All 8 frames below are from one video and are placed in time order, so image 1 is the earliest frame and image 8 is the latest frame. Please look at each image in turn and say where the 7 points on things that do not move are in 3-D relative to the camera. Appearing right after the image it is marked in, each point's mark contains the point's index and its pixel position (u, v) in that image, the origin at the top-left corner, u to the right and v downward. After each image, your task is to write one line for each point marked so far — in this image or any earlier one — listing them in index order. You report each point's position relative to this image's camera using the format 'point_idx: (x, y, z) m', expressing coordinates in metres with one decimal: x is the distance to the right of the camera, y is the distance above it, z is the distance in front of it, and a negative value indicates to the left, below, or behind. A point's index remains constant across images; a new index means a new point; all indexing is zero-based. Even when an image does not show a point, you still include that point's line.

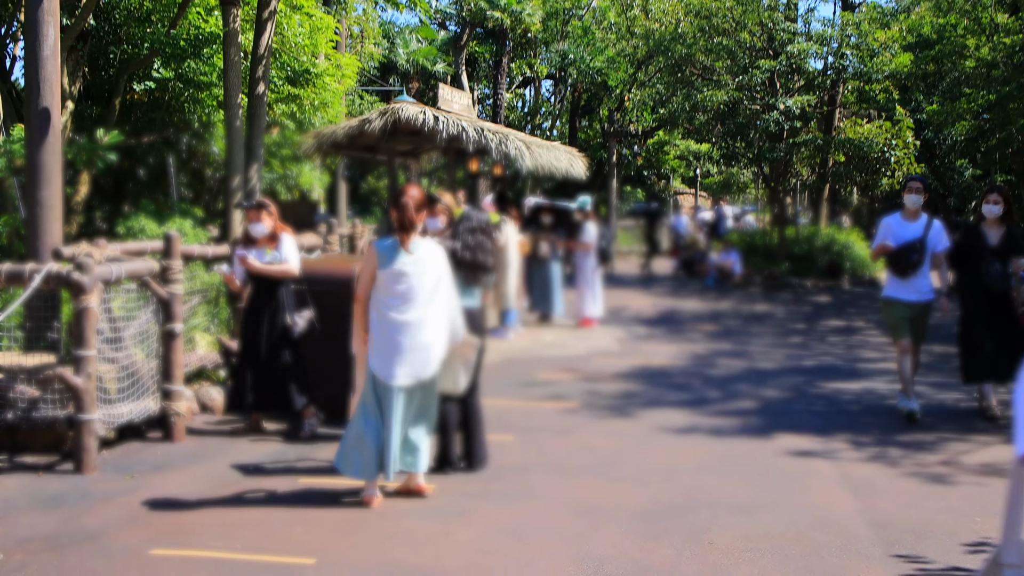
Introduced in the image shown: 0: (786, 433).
0: (+1.2, -0.6, +5.7) m
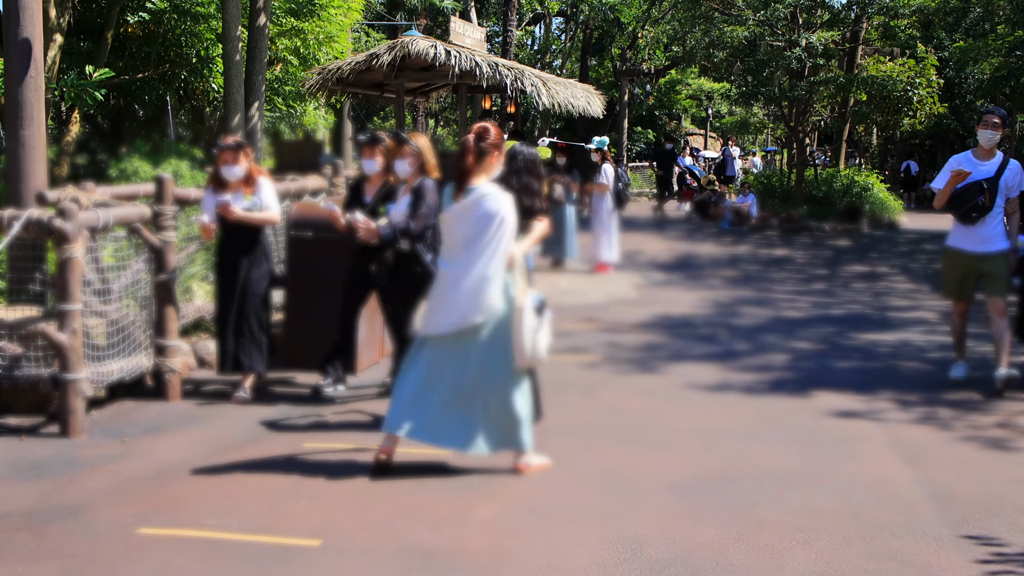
0: (+1.2, -0.4, +5.3) m
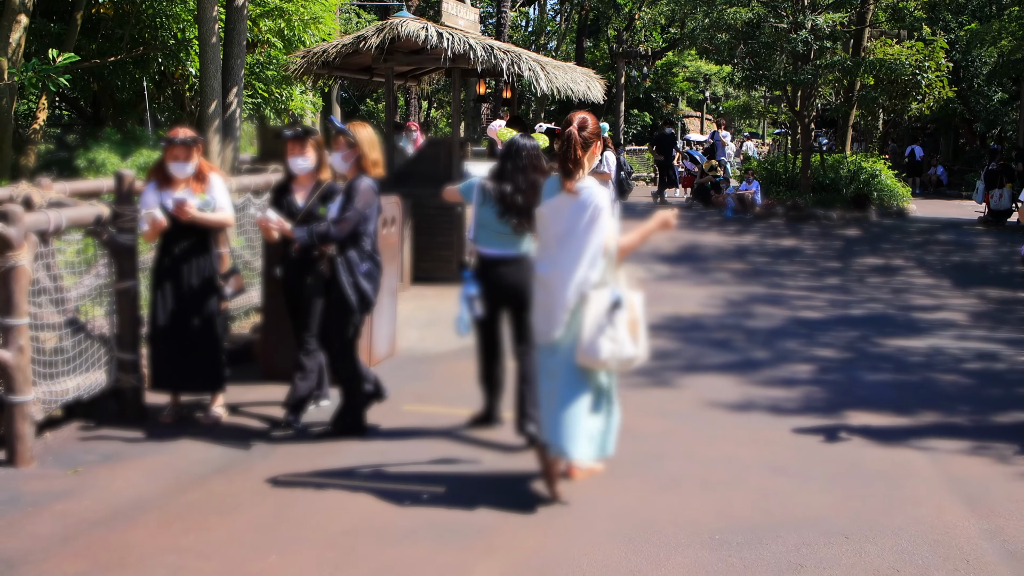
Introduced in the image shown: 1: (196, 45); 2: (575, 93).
0: (+1.2, -0.4, +4.8) m
1: (-2.7, +2.1, +11.6) m
2: (+0.4, +1.4, +9.5) m
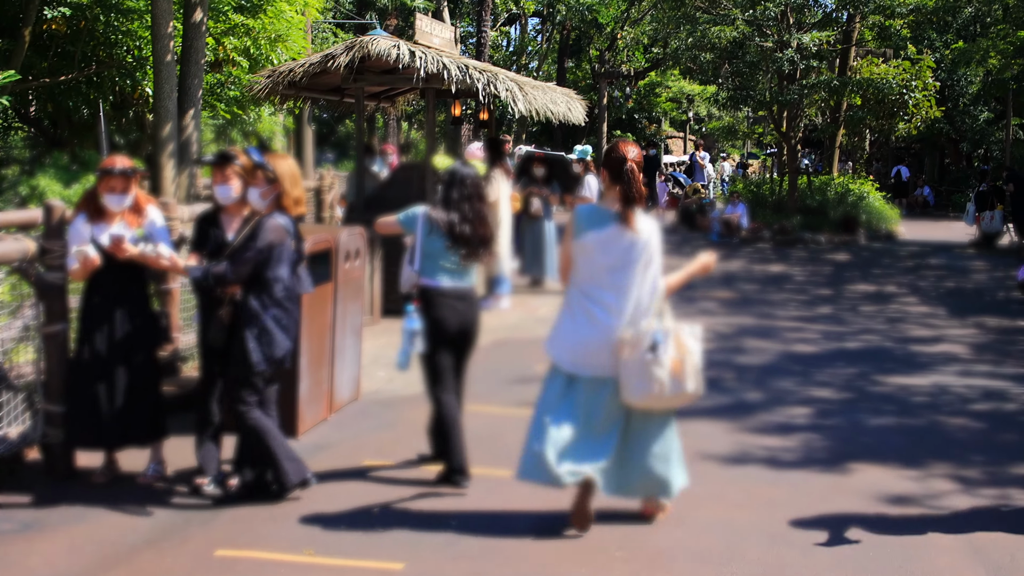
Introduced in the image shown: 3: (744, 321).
0: (+1.1, -0.6, +4.4) m
1: (-2.9, +1.8, +11.1) m
2: (+0.3, +1.2, +9.1) m
3: (+1.5, -0.2, +8.7) m
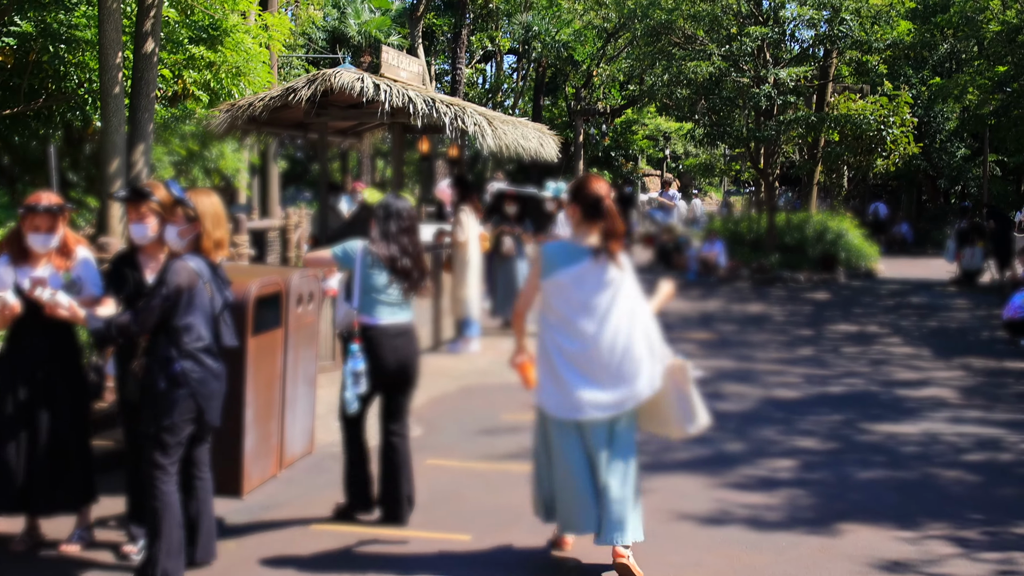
0: (+1.0, -0.7, +4.0) m
1: (-3.1, +1.5, +10.8) m
2: (+0.1, +0.9, +8.8) m
3: (+1.3, -0.5, +8.4) m
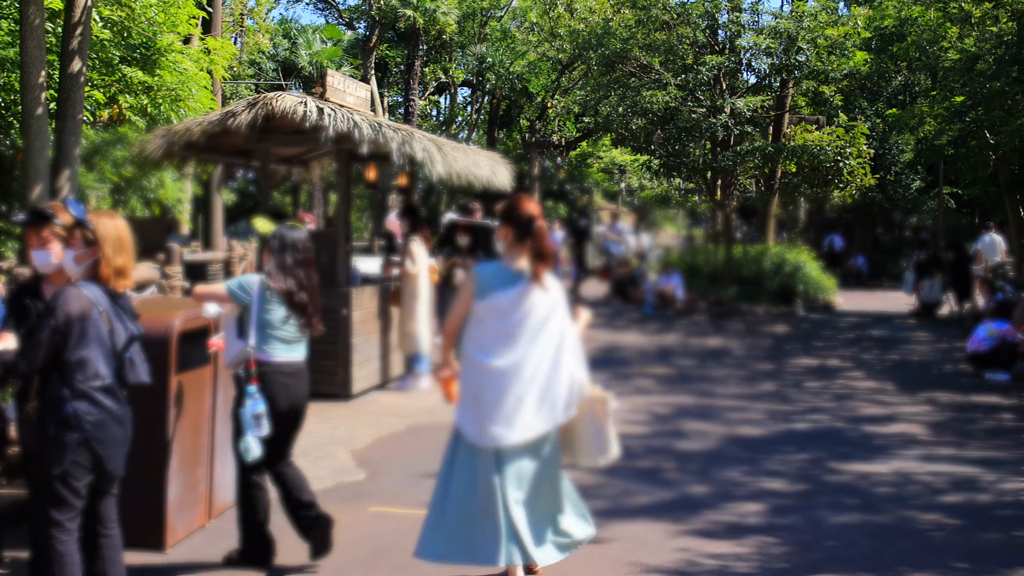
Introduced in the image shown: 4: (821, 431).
0: (+0.9, -0.8, +3.7) m
1: (-3.5, +1.2, +10.4) m
2: (-0.2, +0.7, +8.5) m
3: (+1.0, -0.7, +8.1) m
4: (+1.5, -0.7, +6.7) m
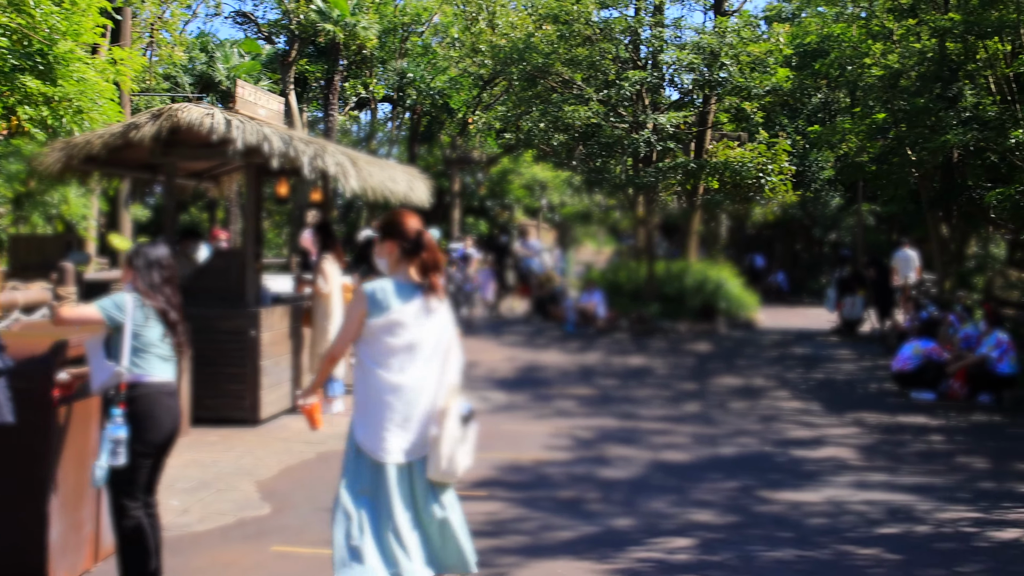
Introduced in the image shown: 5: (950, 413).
0: (+0.7, -0.9, +3.5) m
1: (-4.1, +1.1, +9.9) m
2: (-0.7, +0.6, +8.2) m
3: (+0.5, -0.8, +7.8) m
4: (+1.1, -0.8, +6.5) m
5: (+2.9, -0.8, +8.9) m
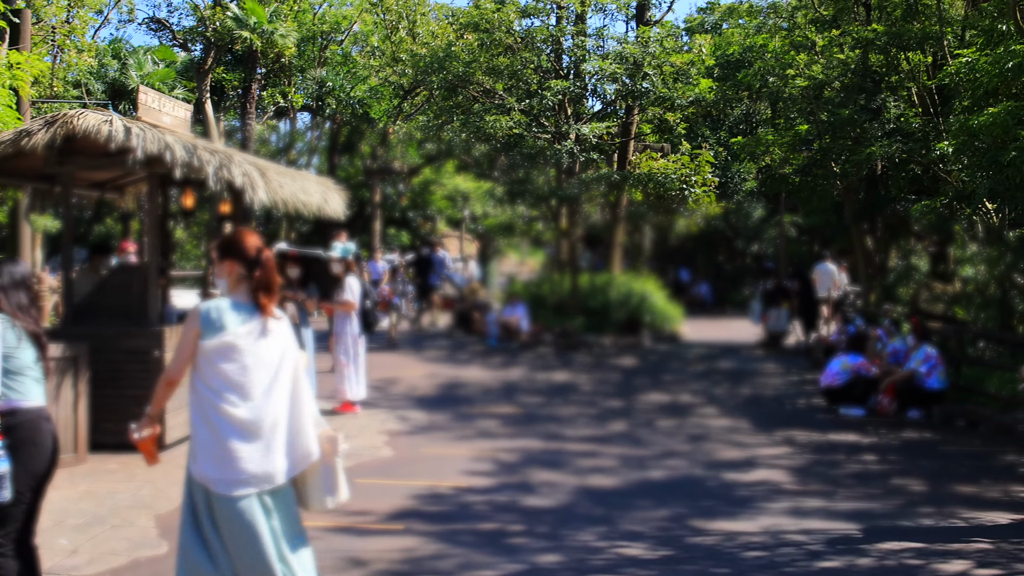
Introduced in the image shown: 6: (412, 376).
0: (+0.5, -0.9, +3.2) m
1: (-4.6, +1.0, +9.4) m
2: (-1.2, +0.5, +7.8) m
3: (+0.1, -0.9, +7.5) m
4: (+0.8, -0.9, +6.2) m
5: (+2.4, -0.9, +8.7) m
6: (-0.8, -0.7, +11.4) m
